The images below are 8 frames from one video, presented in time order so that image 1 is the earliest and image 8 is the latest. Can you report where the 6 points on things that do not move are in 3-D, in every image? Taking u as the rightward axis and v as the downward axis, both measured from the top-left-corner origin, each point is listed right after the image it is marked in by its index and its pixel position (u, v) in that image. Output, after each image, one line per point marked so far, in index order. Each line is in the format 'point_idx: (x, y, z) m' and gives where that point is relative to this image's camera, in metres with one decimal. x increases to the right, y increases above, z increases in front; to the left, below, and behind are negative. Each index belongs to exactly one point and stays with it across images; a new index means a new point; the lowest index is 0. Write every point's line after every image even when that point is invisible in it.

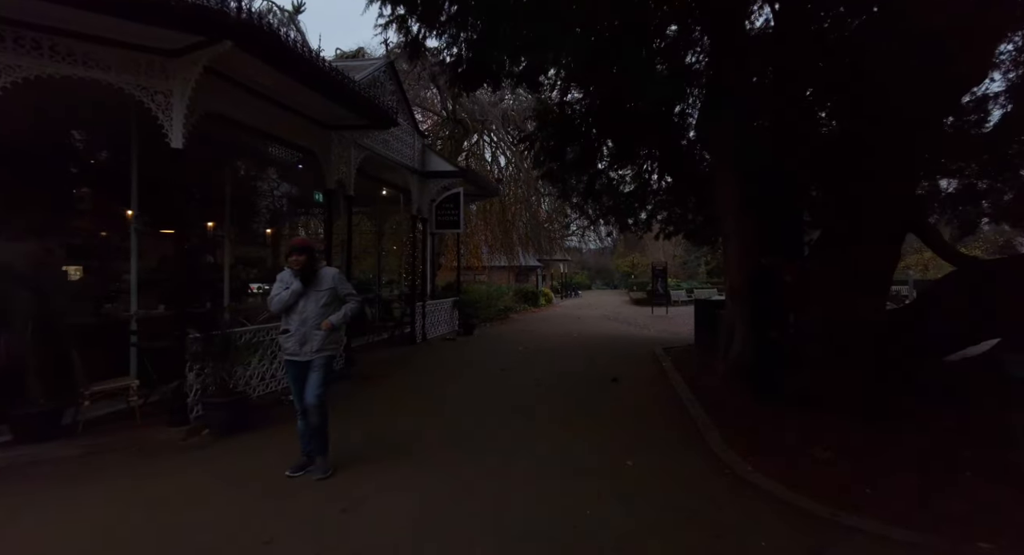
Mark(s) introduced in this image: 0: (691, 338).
0: (+5.0, -1.8, +13.1) m
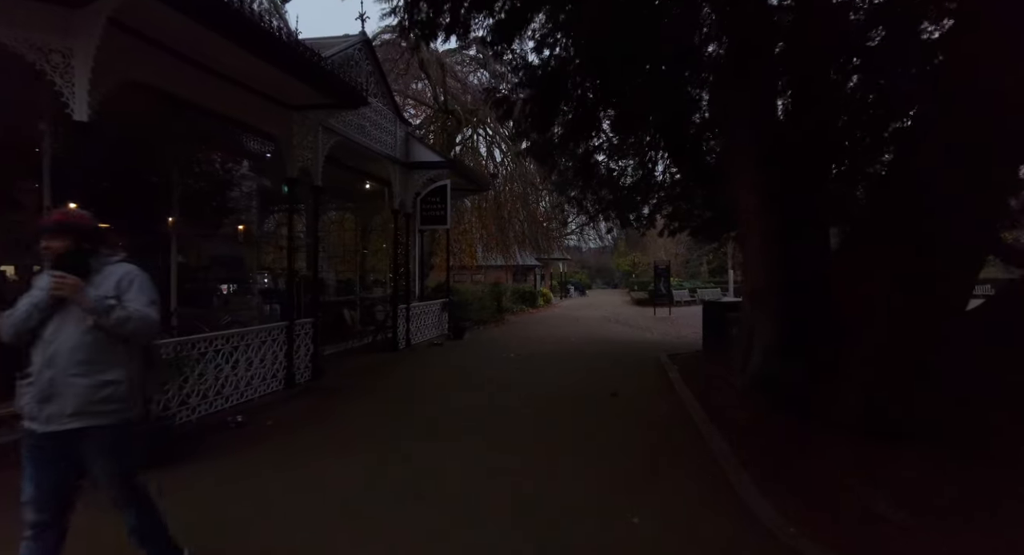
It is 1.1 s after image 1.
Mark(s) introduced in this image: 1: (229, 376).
0: (+4.9, -1.8, +12.3) m
1: (-3.0, -1.0, +4.9) m
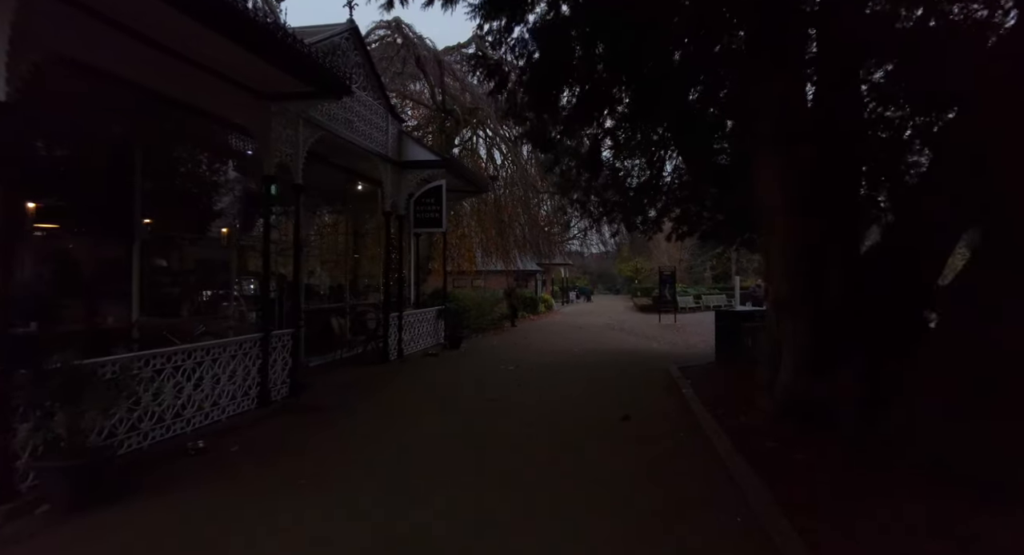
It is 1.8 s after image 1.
0: (+4.9, -1.9, +11.7) m
1: (-3.0, -1.1, +4.4) m
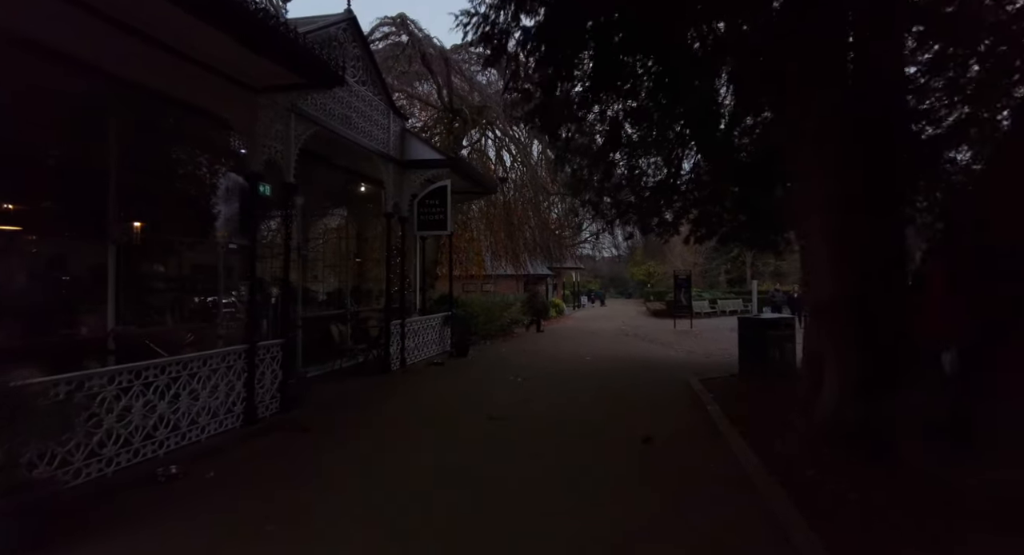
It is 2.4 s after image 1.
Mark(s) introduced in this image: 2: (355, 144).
0: (+5.1, -2.0, +11.1) m
1: (-2.9, -1.1, +3.9) m
2: (-2.3, +1.9, +6.9) m
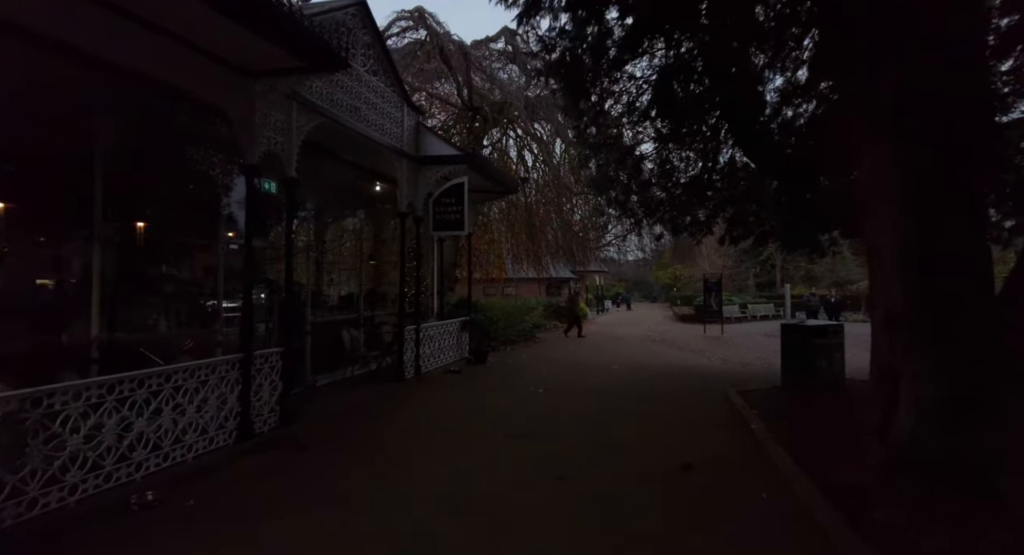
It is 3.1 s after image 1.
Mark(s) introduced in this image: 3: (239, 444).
0: (+5.6, -2.1, +10.3) m
1: (-2.8, -1.2, +3.5) m
2: (-2.0, +1.9, +6.4) m
3: (-2.6, -1.6, +4.6) m
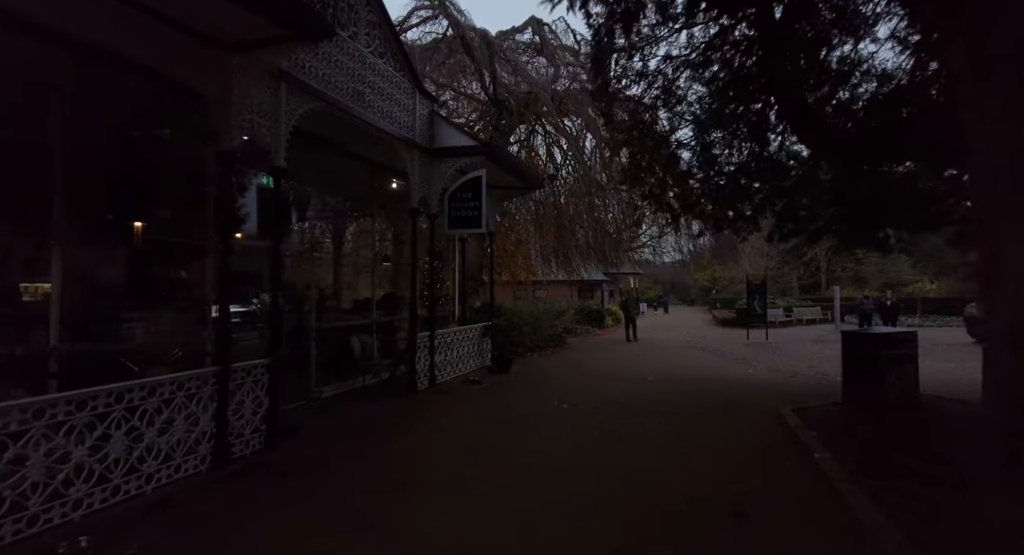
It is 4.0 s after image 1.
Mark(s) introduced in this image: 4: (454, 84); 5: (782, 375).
0: (+6.1, -2.1, +9.2) m
1: (-2.7, -1.2, +3.0) m
2: (-1.7, +1.9, +5.9) m
3: (-2.5, -1.6, +4.0) m
4: (-1.7, +5.7, +14.0) m
5: (+6.2, -2.2, +10.9) m
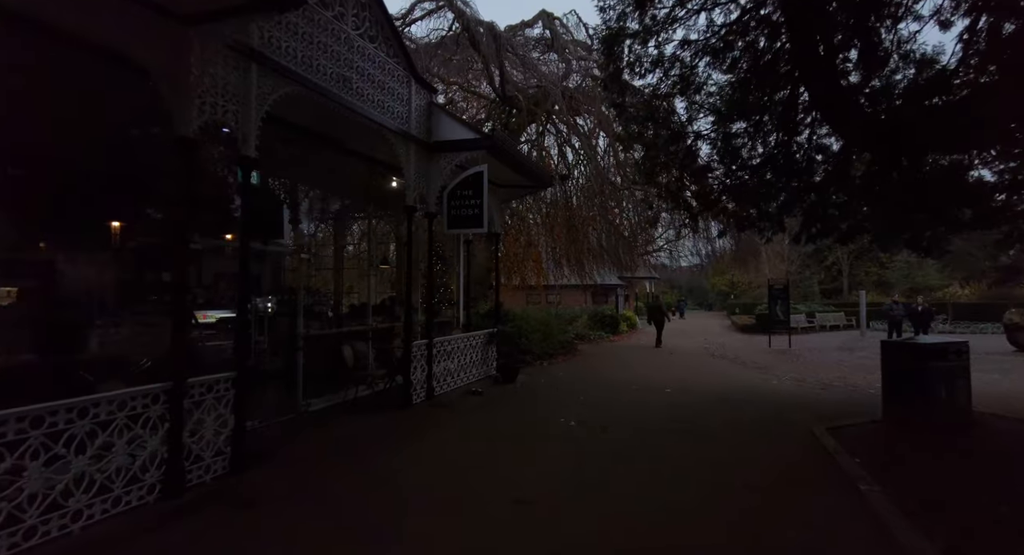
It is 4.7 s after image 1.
0: (+6.2, -2.2, +8.4) m
1: (-2.8, -1.2, +2.5) m
2: (-1.7, +1.8, +5.4) m
3: (-2.5, -1.6, +3.5) m
4: (-1.4, +5.6, +13.5) m
5: (+6.4, -2.3, +10.1) m
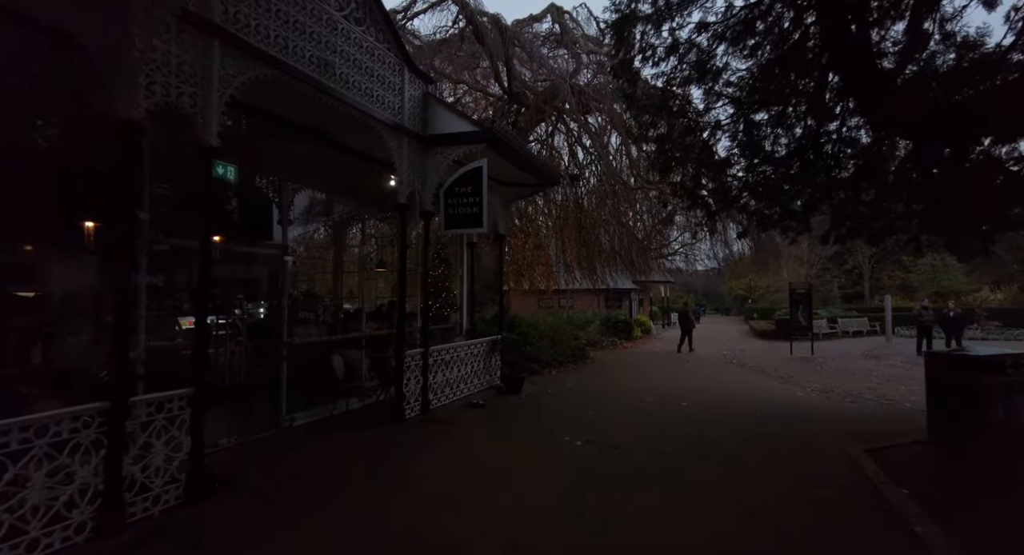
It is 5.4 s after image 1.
0: (+6.2, -2.2, +7.7) m
1: (-2.9, -1.2, +2.1) m
2: (-1.7, +1.8, +4.9) m
3: (-2.6, -1.7, +3.1) m
4: (-1.2, +5.5, +13.1) m
5: (+6.5, -2.4, +9.4) m
